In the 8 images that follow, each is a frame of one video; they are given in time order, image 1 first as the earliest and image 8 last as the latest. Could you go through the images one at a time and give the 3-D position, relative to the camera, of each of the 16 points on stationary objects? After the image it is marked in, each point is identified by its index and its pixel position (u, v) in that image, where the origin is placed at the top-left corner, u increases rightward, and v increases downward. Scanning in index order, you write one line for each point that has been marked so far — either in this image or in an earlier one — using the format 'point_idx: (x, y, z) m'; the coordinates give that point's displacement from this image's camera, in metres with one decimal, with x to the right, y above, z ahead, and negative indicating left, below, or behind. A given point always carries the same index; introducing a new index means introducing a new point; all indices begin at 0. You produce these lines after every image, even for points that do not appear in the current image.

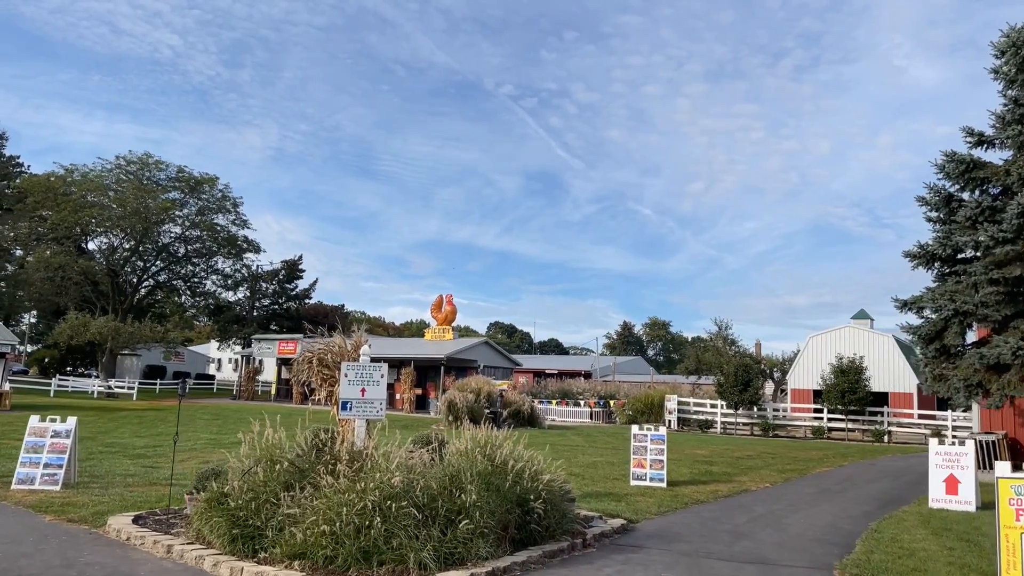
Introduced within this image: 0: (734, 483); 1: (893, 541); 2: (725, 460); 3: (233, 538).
0: (+3.5, -3.0, +11.6) m
1: (+3.7, -2.5, +7.2) m
2: (+4.5, -3.6, +15.7) m
3: (-2.1, -1.9, +5.6) m
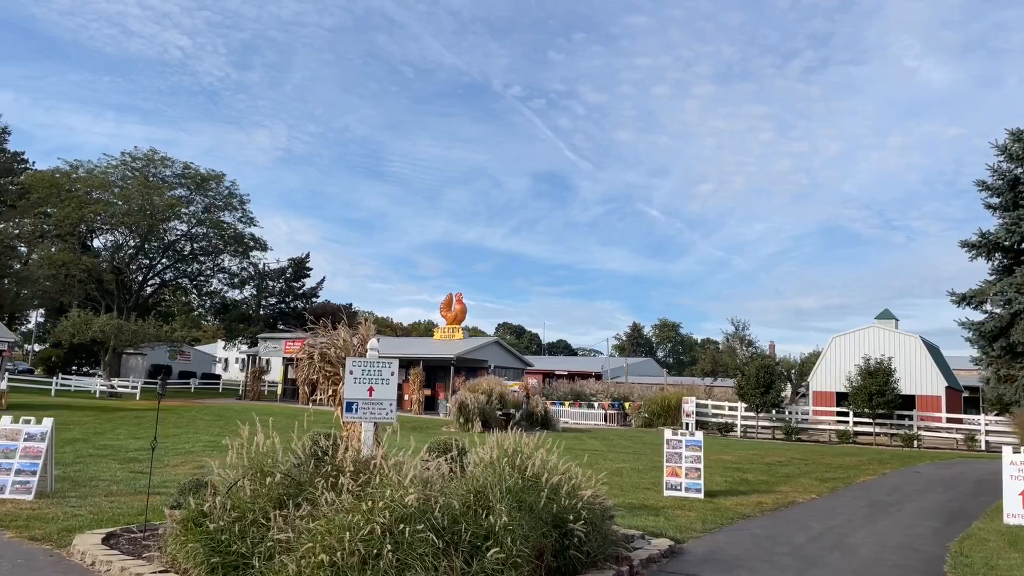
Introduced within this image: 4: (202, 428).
0: (+3.8, -2.9, +10.5) m
1: (+4.0, -2.3, +6.2) m
2: (+4.8, -3.5, +14.7) m
3: (-1.9, -1.7, +4.6) m
4: (-8.3, -3.8, +20.0) m
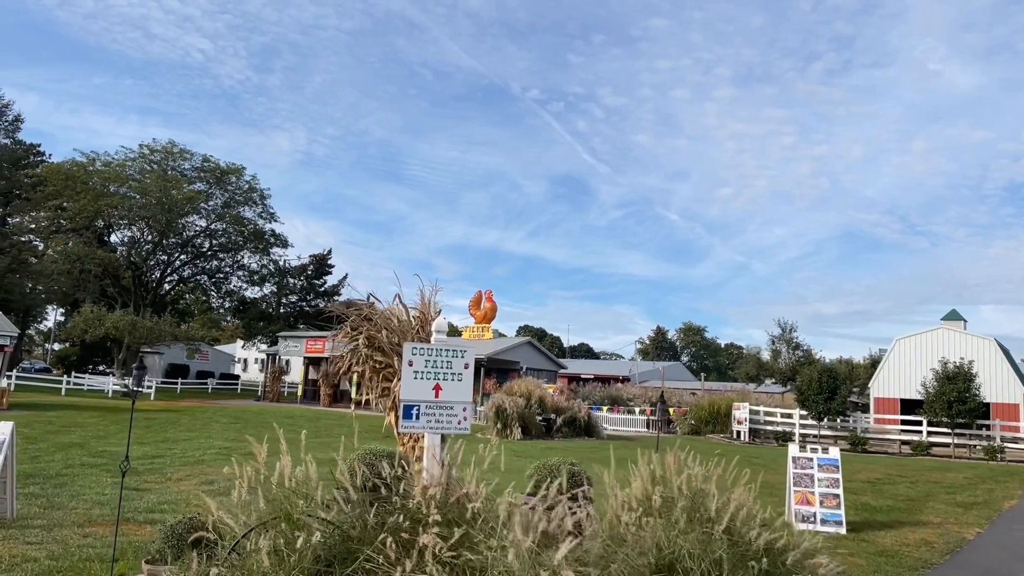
0: (+4.7, -2.7, +8.3) m
1: (+4.8, -2.1, +4.0) m
2: (+5.9, -3.3, +12.4) m
3: (-1.1, -1.4, +2.6) m
4: (-7.1, -3.5, +18.1) m
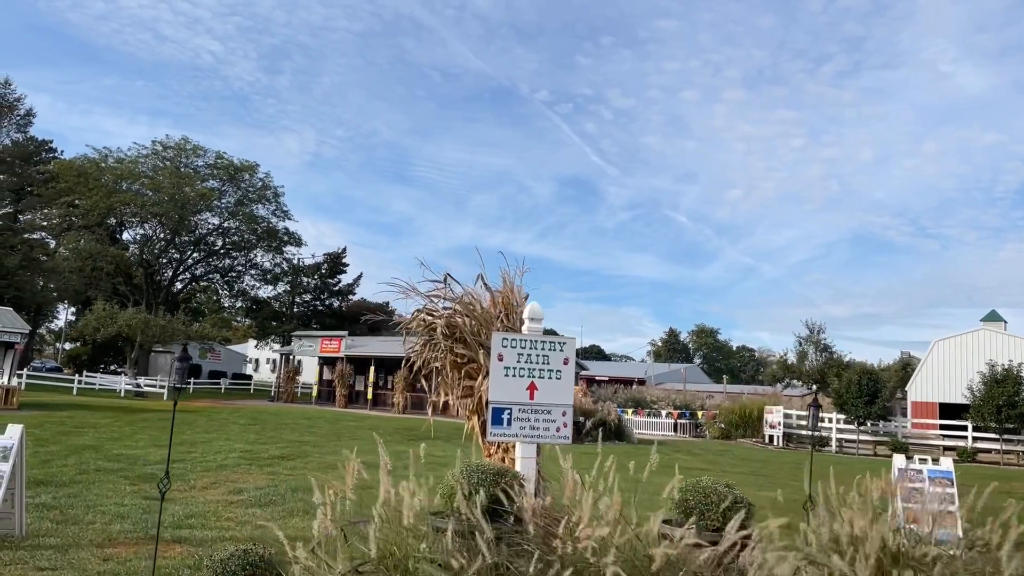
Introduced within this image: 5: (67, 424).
0: (+5.3, -2.6, +7.4) m
1: (+5.4, -2.0, +3.0) m
2: (+6.6, -3.2, +11.5) m
3: (-0.5, -1.3, +1.7) m
4: (-6.4, -3.4, +17.3) m
5: (-10.0, -3.1, +16.8) m
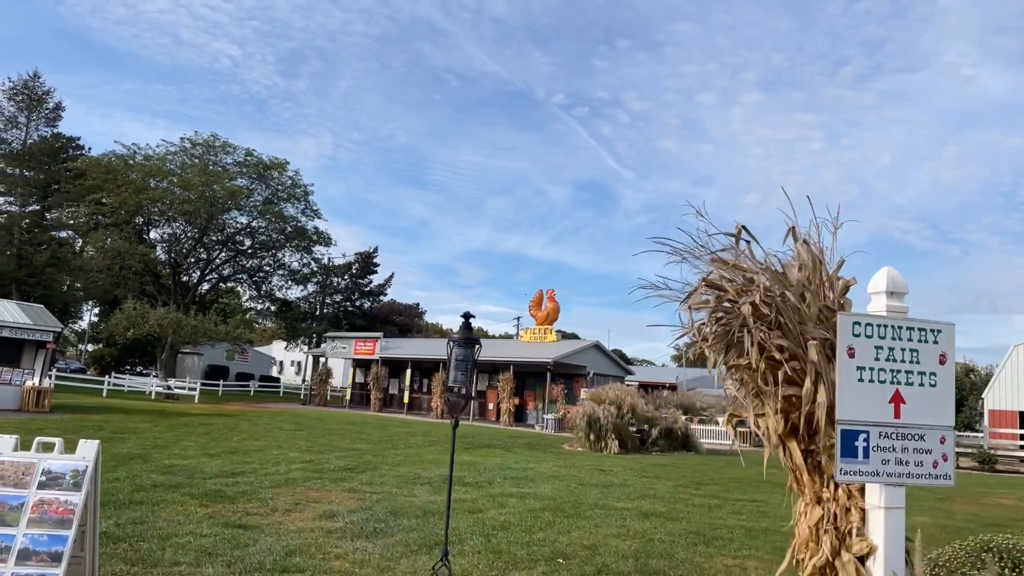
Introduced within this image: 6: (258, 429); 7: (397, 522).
0: (+6.7, -2.5, +5.8) m
1: (+6.7, -1.8, +1.4) m
2: (+8.0, -3.1, +9.9) m
3: (+0.8, -1.1, +0.2) m
4: (-4.8, -3.3, +15.9) m
5: (-8.5, -3.0, +15.5) m
6: (-6.3, -3.5, +18.4) m
7: (-1.1, -2.2, +7.1) m
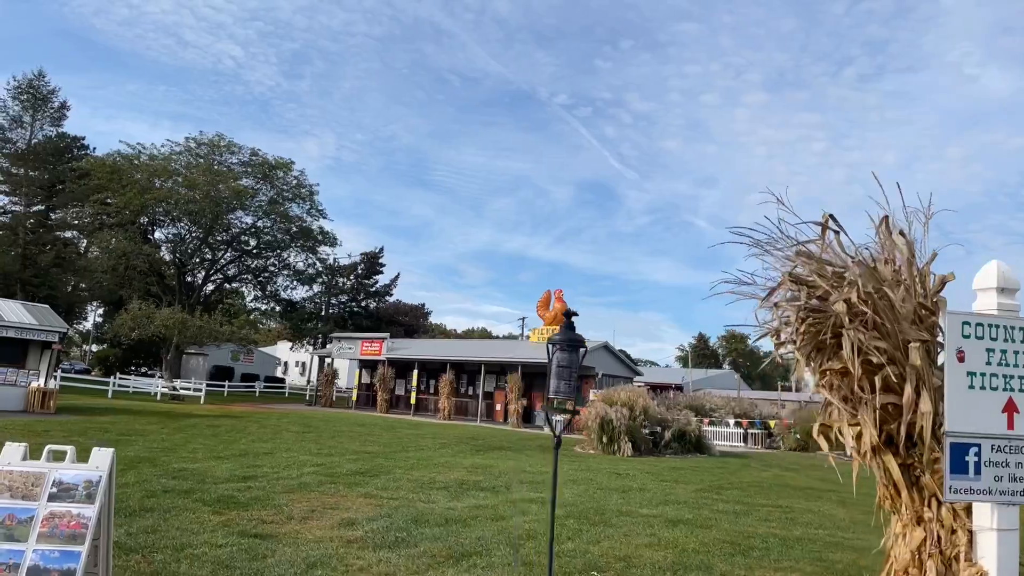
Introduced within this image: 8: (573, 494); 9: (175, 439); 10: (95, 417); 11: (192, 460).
0: (+7.0, -2.4, +5.5) m
1: (+6.9, -1.8, +1.1) m
2: (+8.3, -3.1, +9.5) m
3: (+1.0, -1.1, -0.1) m
4: (-4.5, -3.3, +15.6) m
5: (-8.2, -3.0, +15.3) m
6: (-6.0, -3.5, +18.2) m
7: (-0.8, -2.2, +6.8) m
8: (+0.9, -2.9, +10.4) m
9: (-6.8, -3.1, +15.0) m
10: (-10.8, -3.4, +19.3) m
11: (-5.0, -2.7, +11.7) m
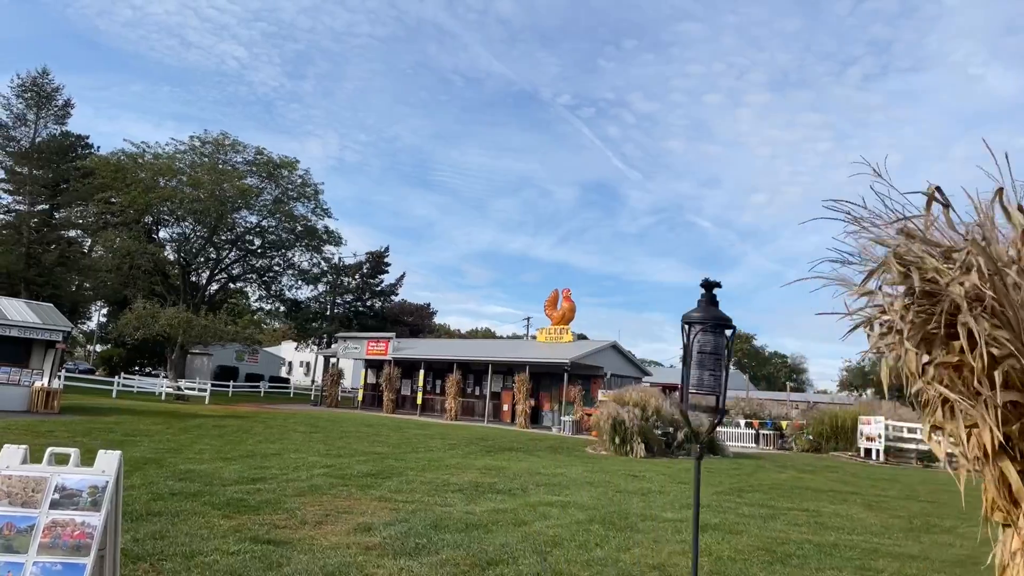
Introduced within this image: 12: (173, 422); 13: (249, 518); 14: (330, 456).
0: (+7.2, -2.4, +5.1) m
1: (+7.1, -1.7, +0.8) m
2: (+8.5, -3.1, +9.2) m
3: (+1.2, -1.1, -0.4) m
4: (-4.2, -3.2, +15.3) m
5: (-8.0, -2.9, +15.0) m
6: (-5.8, -3.5, +17.9) m
7: (-0.6, -2.2, +6.5) m
8: (+1.1, -2.8, +10.1) m
9: (-6.6, -3.0, +14.7) m
10: (-10.5, -3.3, +19.0) m
11: (-4.8, -2.7, +11.4) m
12: (-8.5, -3.4, +18.7) m
13: (-2.5, -2.2, +7.0) m
14: (-3.4, -3.1, +13.6) m
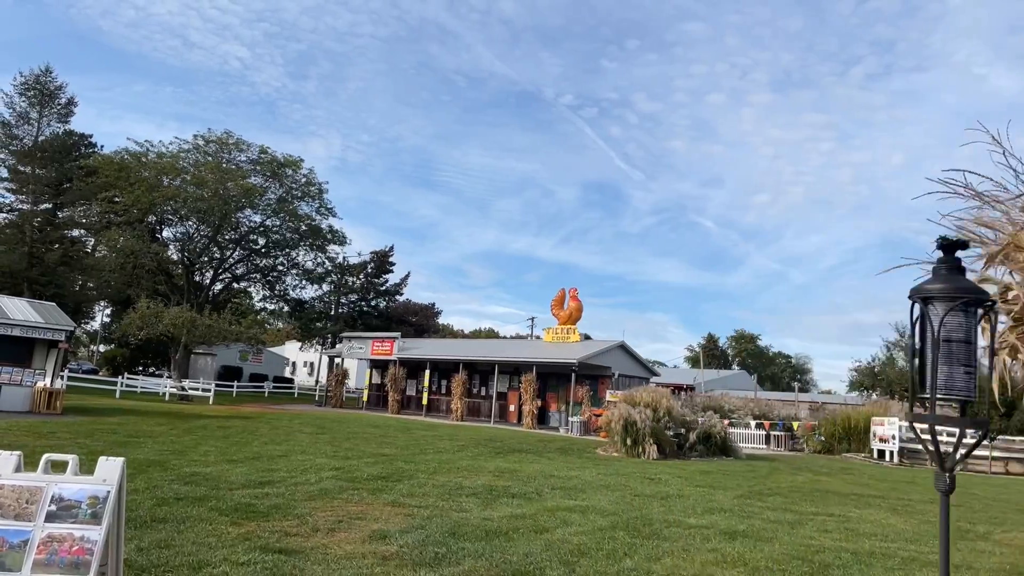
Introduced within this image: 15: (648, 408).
0: (+7.4, -2.3, +4.8) m
1: (+7.3, -1.7, +0.4) m
2: (+8.7, -3.0, +8.8) m
3: (+1.4, -1.0, -0.7) m
4: (-4.0, -3.2, +15.0) m
5: (-7.7, -2.9, +14.7) m
6: (-5.5, -3.4, +17.6) m
7: (-0.4, -2.1, +6.1) m
8: (+1.3, -2.8, +9.7) m
9: (-6.3, -3.0, +14.4) m
10: (-10.3, -3.3, +18.7) m
11: (-4.6, -2.6, +11.1) m
12: (-8.3, -3.3, +18.4) m
13: (-2.3, -2.1, +6.7) m
14: (-3.1, -3.0, +13.3) m
15: (+3.6, -3.2, +19.7) m
